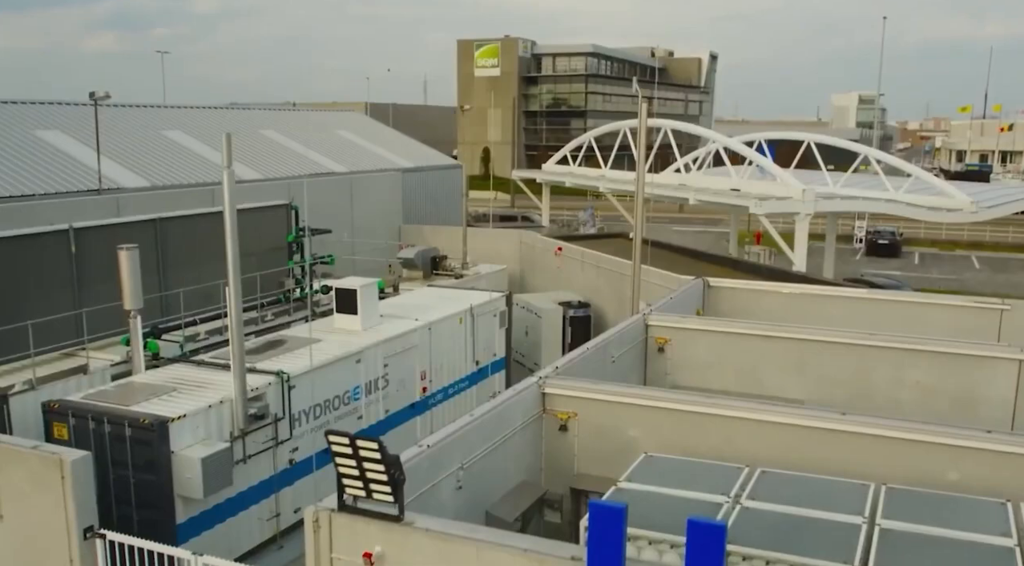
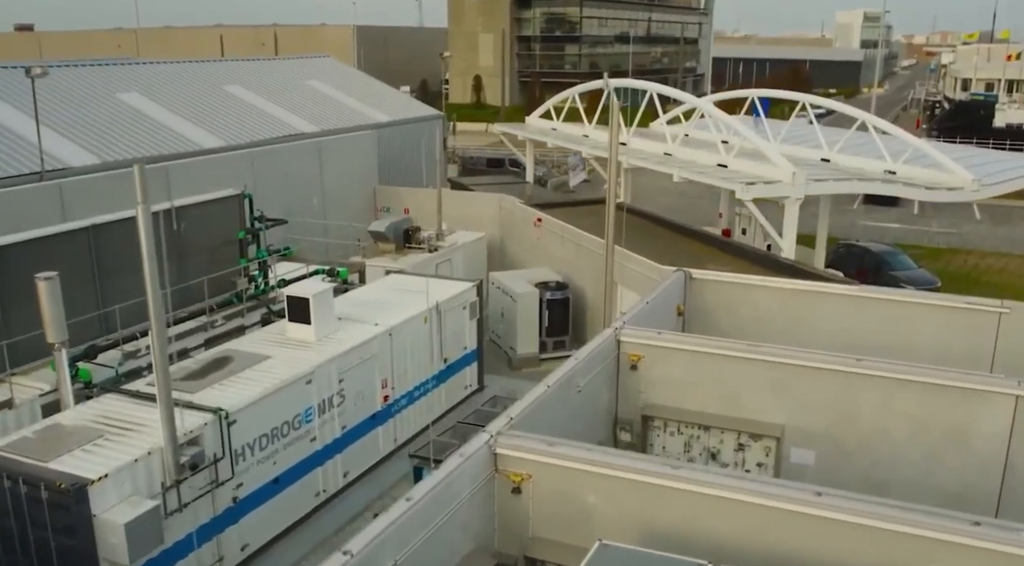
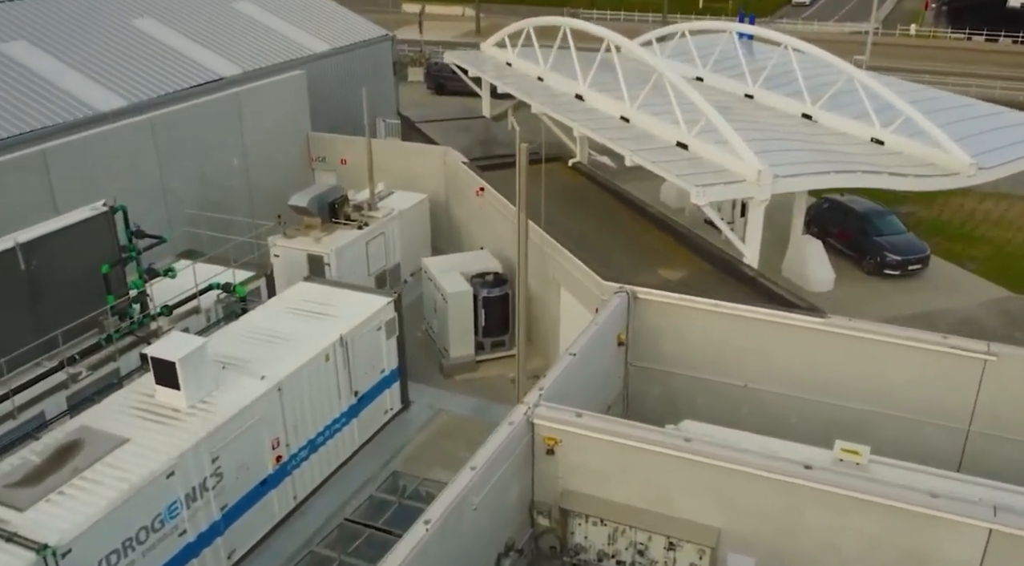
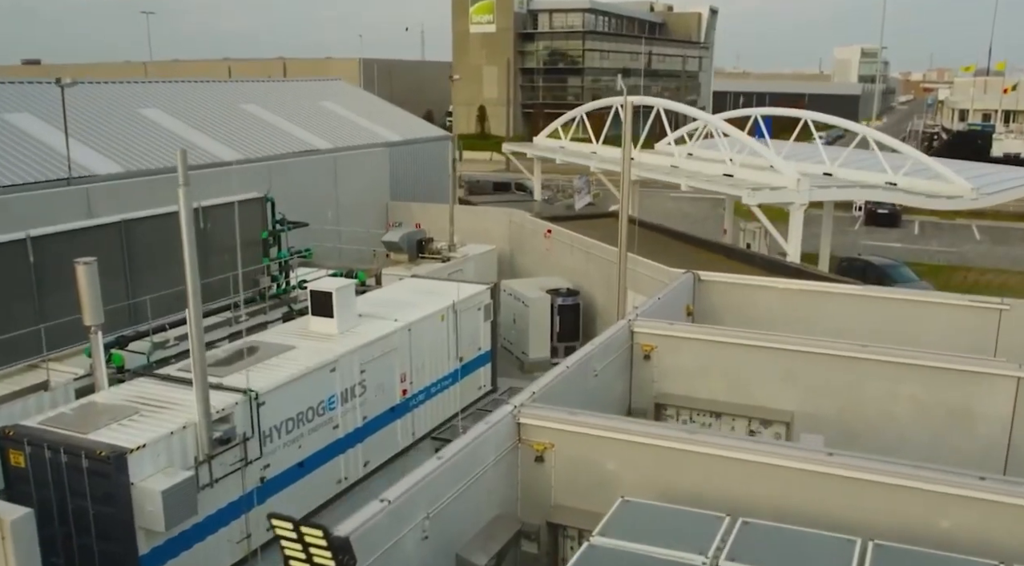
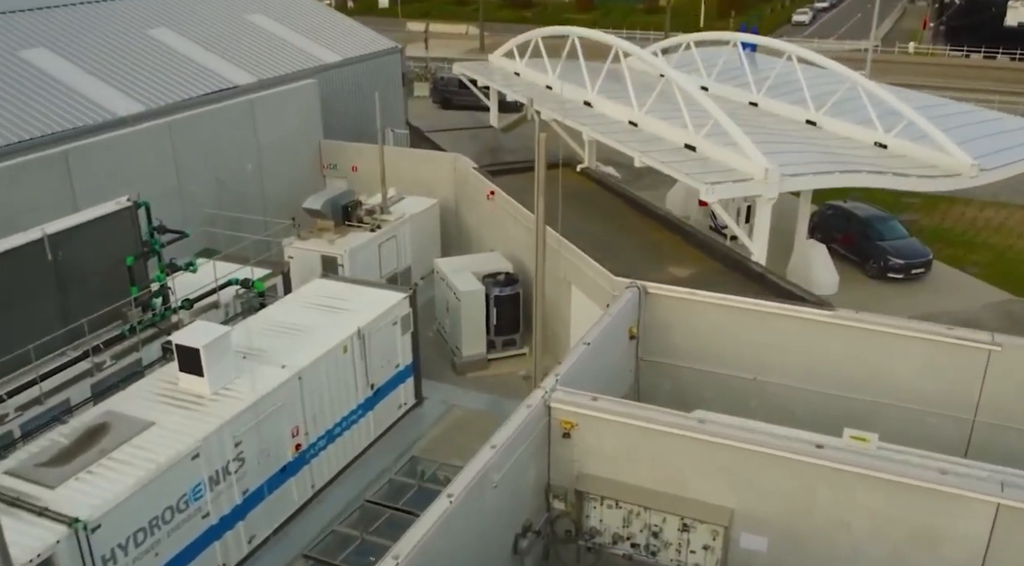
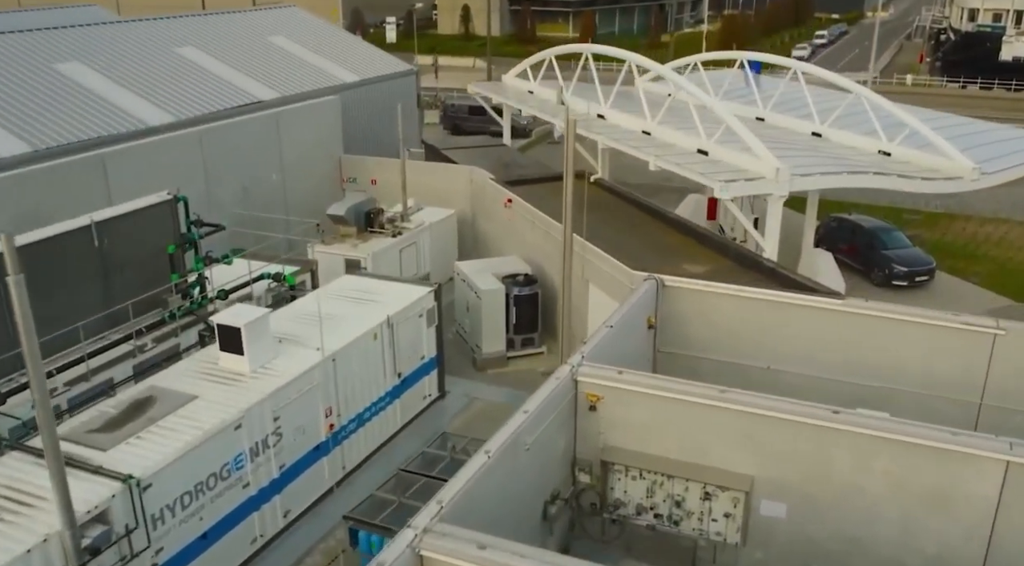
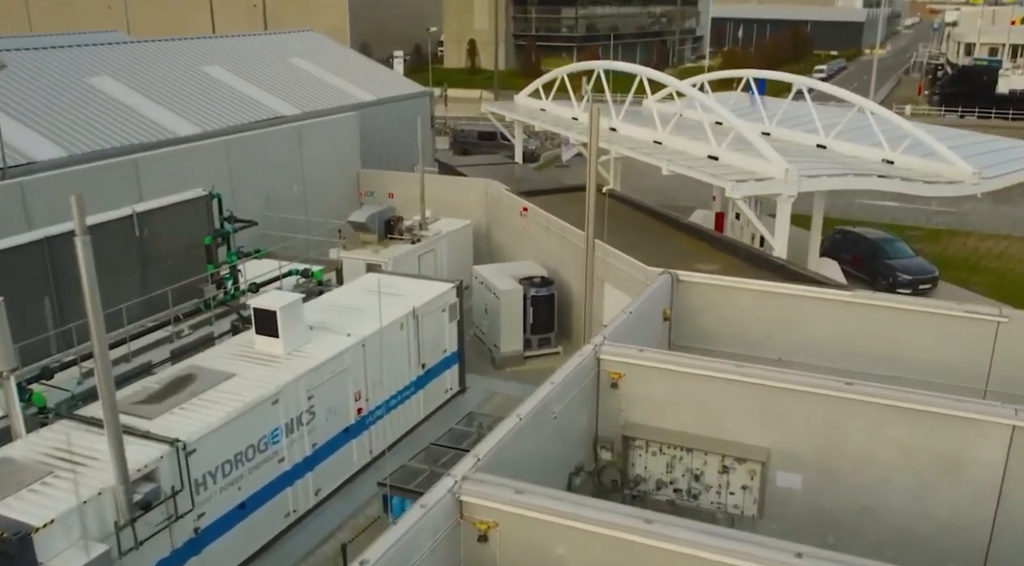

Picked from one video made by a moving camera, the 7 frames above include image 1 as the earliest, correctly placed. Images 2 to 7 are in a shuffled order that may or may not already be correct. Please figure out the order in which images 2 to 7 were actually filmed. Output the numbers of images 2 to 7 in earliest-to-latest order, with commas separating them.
4, 2, 7, 6, 5, 3
